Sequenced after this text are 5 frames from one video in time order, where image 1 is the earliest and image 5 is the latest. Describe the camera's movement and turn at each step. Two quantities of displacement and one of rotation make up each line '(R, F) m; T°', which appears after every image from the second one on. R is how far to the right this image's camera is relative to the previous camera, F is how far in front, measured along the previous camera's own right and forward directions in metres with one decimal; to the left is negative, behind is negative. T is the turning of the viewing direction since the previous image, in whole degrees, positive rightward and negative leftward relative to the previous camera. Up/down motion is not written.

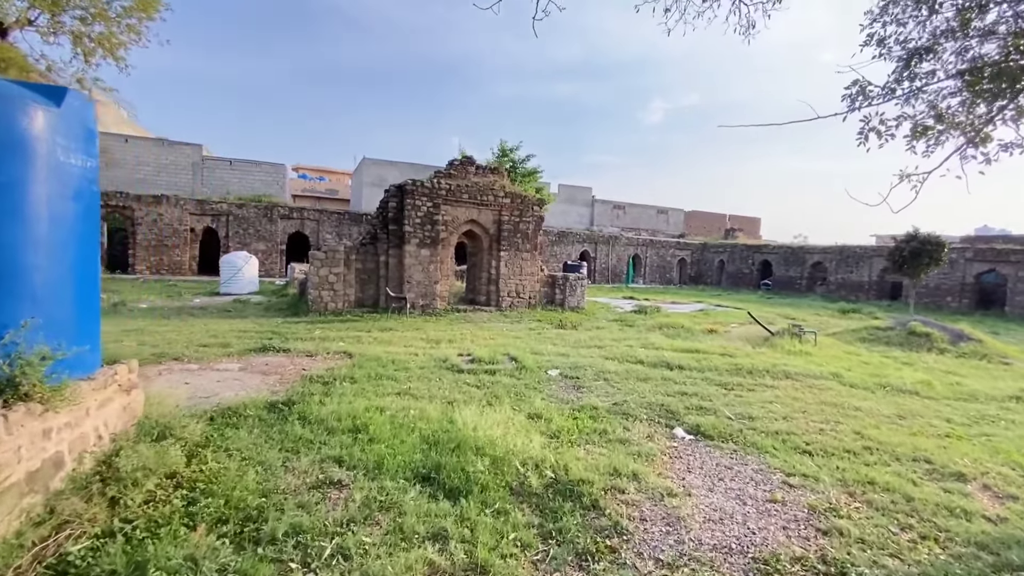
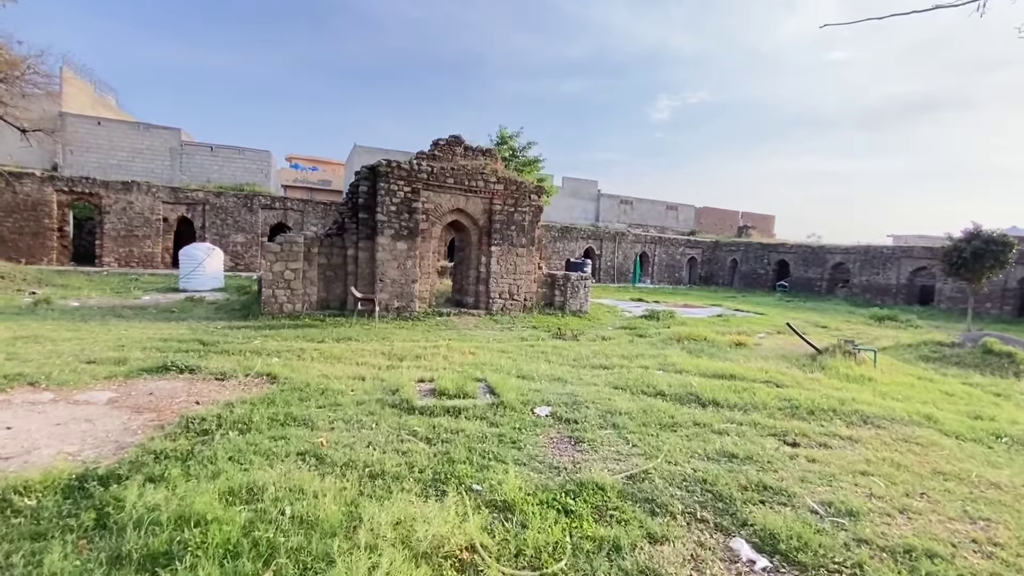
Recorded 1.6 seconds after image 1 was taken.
(+0.3, +2.2) m; -1°
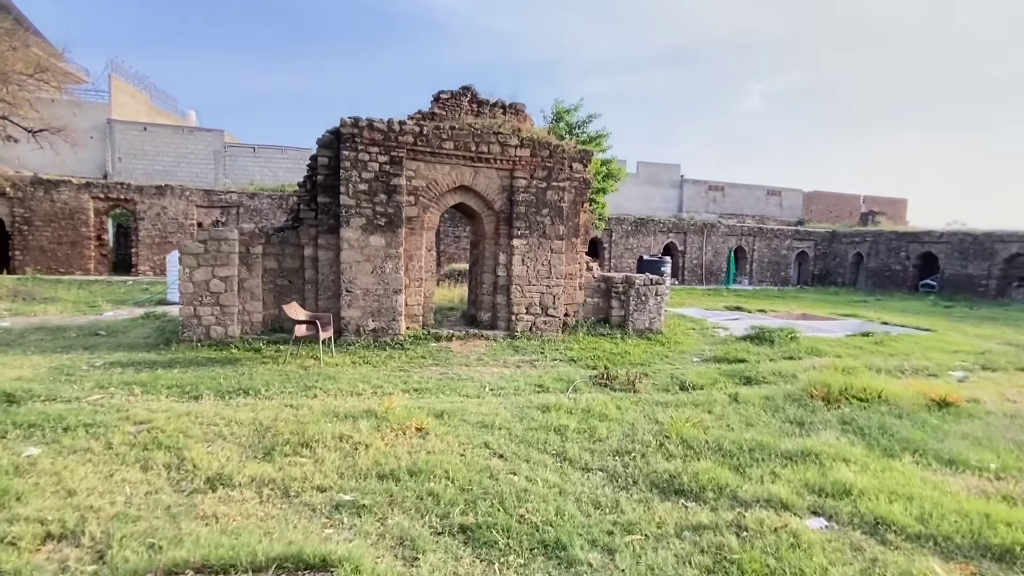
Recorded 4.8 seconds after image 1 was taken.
(+0.9, +4.3) m; -9°
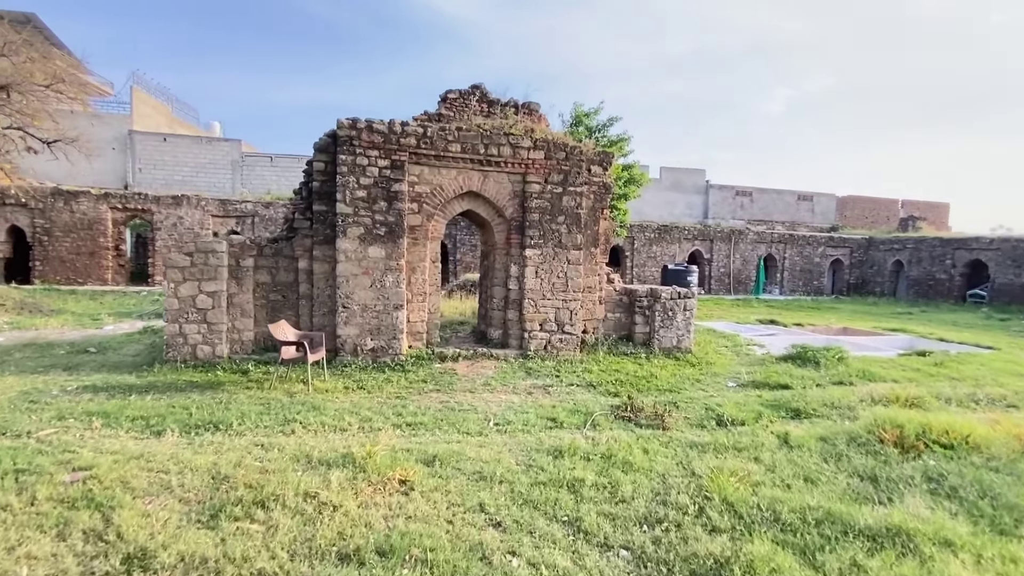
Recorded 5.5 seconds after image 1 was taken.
(+0.1, +0.8) m; -2°
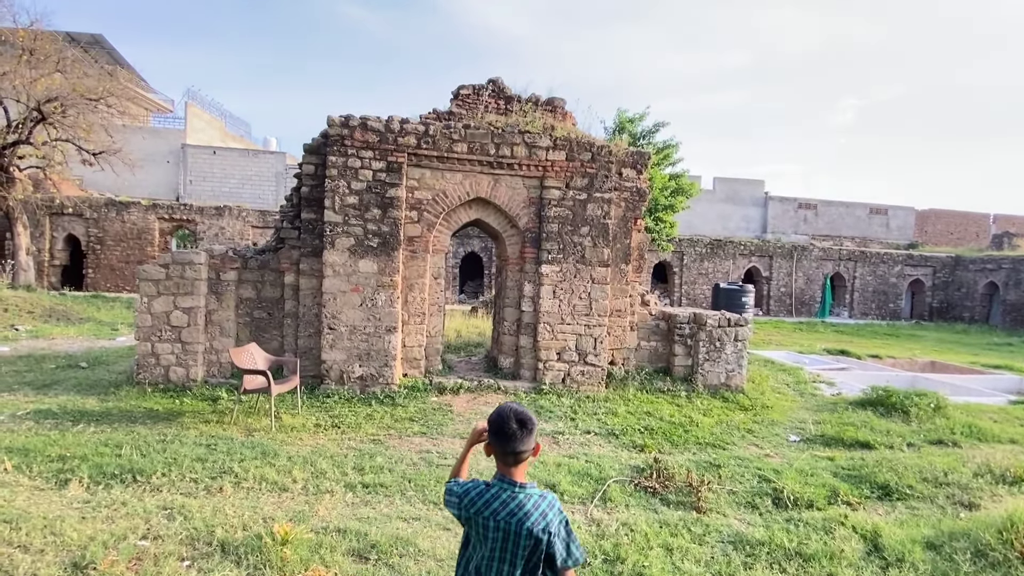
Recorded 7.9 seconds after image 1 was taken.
(+0.5, +1.2) m; -6°
